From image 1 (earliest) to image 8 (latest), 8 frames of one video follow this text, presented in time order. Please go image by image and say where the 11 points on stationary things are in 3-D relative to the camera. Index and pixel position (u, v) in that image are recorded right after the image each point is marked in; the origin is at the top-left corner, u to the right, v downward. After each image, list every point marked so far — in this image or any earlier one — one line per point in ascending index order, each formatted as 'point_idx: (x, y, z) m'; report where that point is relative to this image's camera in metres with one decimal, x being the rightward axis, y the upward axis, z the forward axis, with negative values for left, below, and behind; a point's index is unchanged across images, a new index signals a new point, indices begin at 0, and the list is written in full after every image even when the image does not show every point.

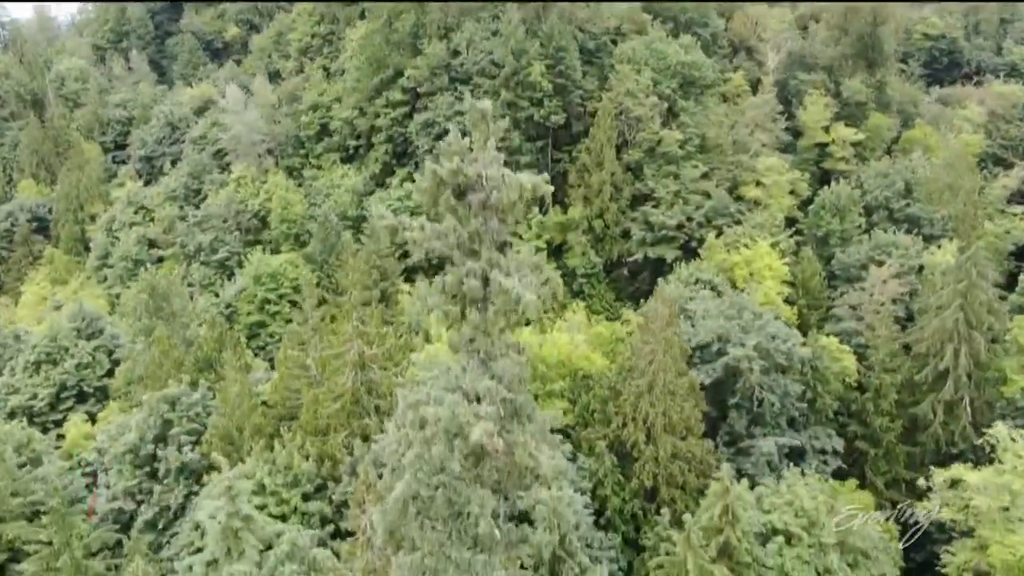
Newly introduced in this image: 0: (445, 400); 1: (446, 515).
0: (-1.2, -1.8, +13.0) m
1: (-1.2, -4.0, +13.4) m
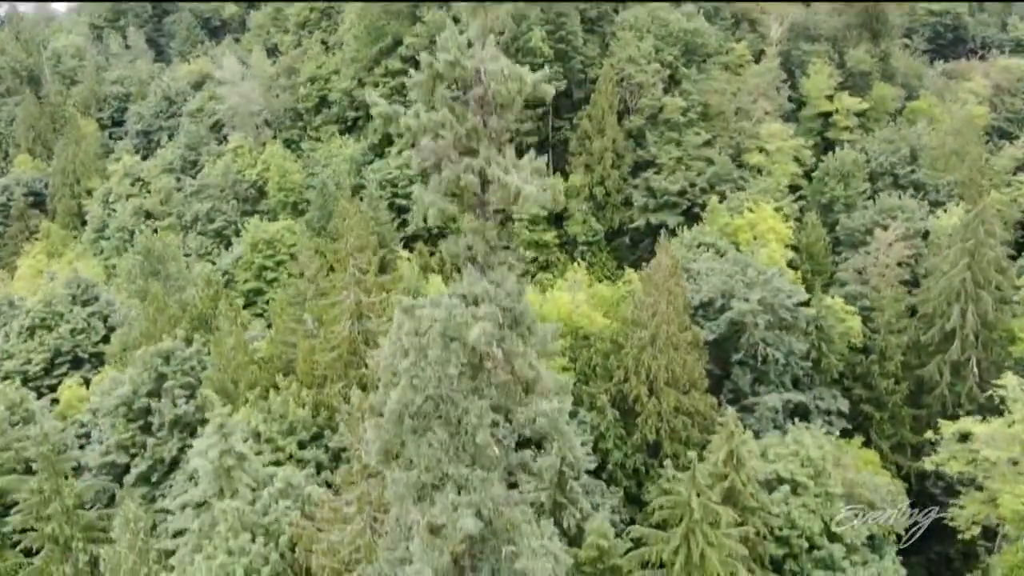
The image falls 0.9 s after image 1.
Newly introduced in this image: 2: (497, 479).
0: (-1.2, -0.2, +12.6) m
1: (-1.2, -2.3, +12.9) m
2: (-0.3, -3.3, +13.0) m
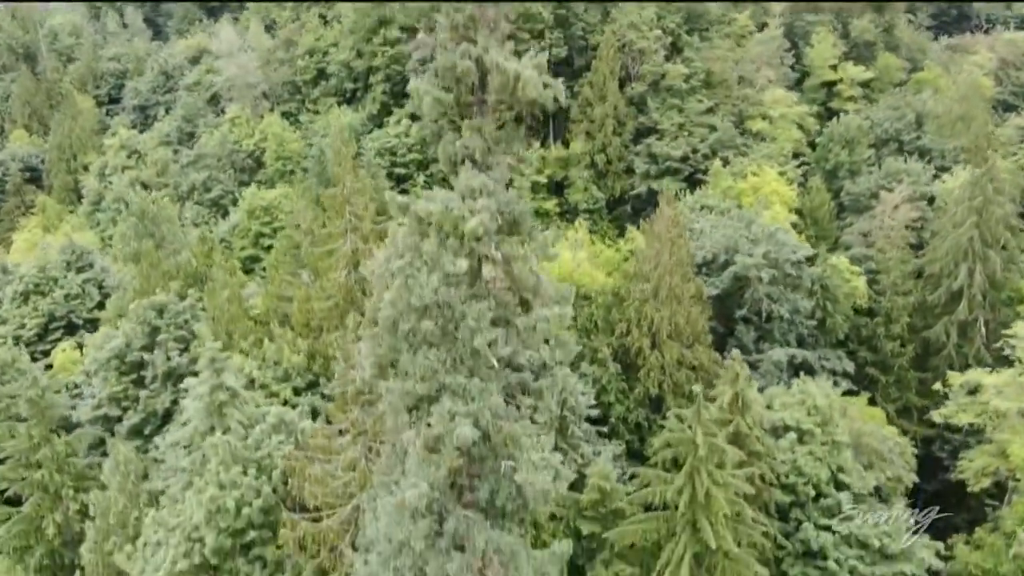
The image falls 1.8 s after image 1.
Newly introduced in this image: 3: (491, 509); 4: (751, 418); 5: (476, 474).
0: (-1.2, +1.4, +12.1) m
1: (-1.3, -0.7, +12.4) m
2: (-0.3, -1.7, +12.6) m
3: (-0.4, -4.0, +13.5) m
4: (+6.4, -3.5, +19.8) m
5: (-0.6, -3.3, +13.1) m
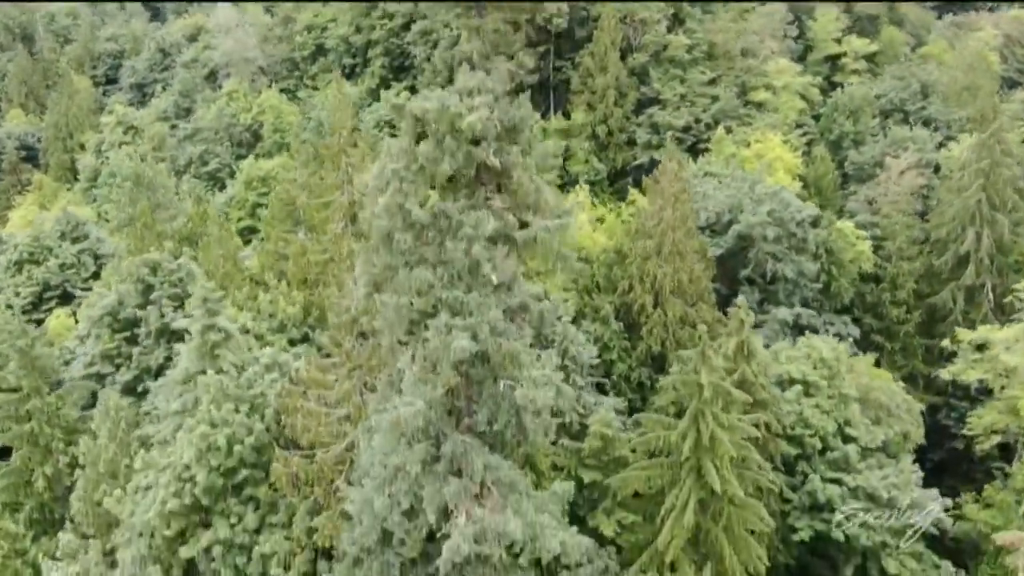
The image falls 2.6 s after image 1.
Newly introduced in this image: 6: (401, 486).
0: (-1.2, +2.9, +11.6) m
1: (-1.3, +0.7, +12.0) m
2: (-0.3, -0.3, +12.1) m
3: (-0.4, -2.6, +13.1) m
4: (+6.4, -2.0, +19.3) m
5: (-0.6, -1.9, +12.6) m
6: (-1.9, -3.4, +12.7) m
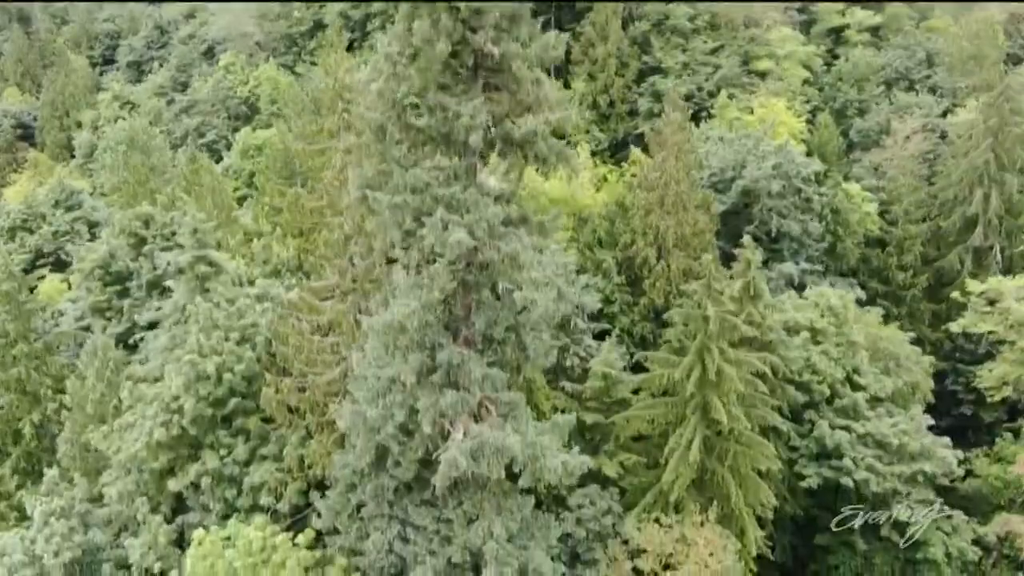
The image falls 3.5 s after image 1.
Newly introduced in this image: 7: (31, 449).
0: (-1.2, +4.4, +11.1) m
1: (-1.3, +2.3, +11.5) m
2: (-0.3, +1.3, +11.6) m
3: (-0.4, -1.0, +12.5) m
4: (+6.4, -0.5, +18.8) m
5: (-0.6, -0.3, +12.1) m
6: (-1.9, -1.8, +12.2) m
7: (-13.0, -4.3, +20.0) m
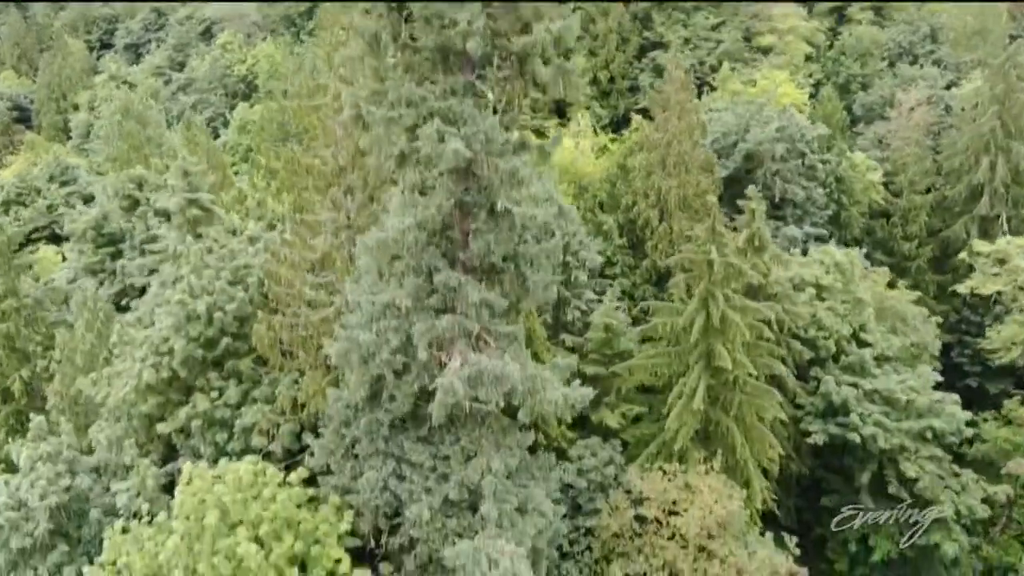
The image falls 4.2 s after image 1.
0: (-1.3, +5.7, +10.7) m
1: (-1.3, +3.5, +11.1) m
2: (-0.3, +2.5, +11.2) m
3: (-0.4, +0.2, +12.1) m
4: (+6.4, +0.7, +18.4) m
5: (-0.7, +0.9, +11.7) m
6: (-1.9, -0.6, +11.8) m
7: (-13.0, -3.1, +19.5) m
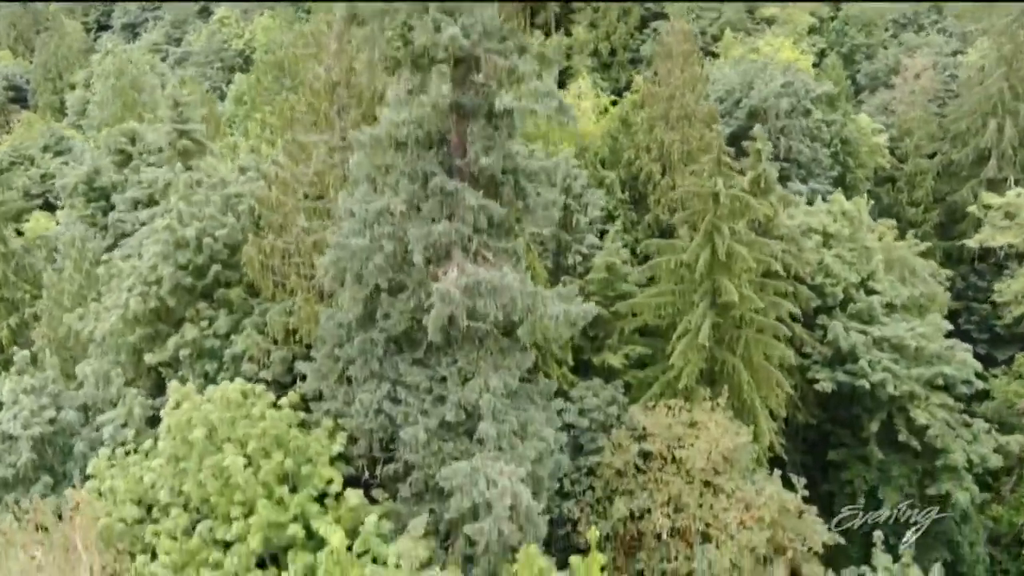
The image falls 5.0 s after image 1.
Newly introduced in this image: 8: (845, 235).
0: (-1.3, +7.1, +10.3) m
1: (-1.3, +4.9, +10.6) m
2: (-0.3, +4.0, +10.7) m
3: (-0.4, +1.7, +11.7) m
4: (+6.4, +2.1, +17.9) m
5: (-0.7, +2.3, +11.2) m
6: (-1.9, +0.9, +11.3) m
7: (-13.0, -1.7, +19.1) m
8: (+8.9, +1.4, +19.6) m
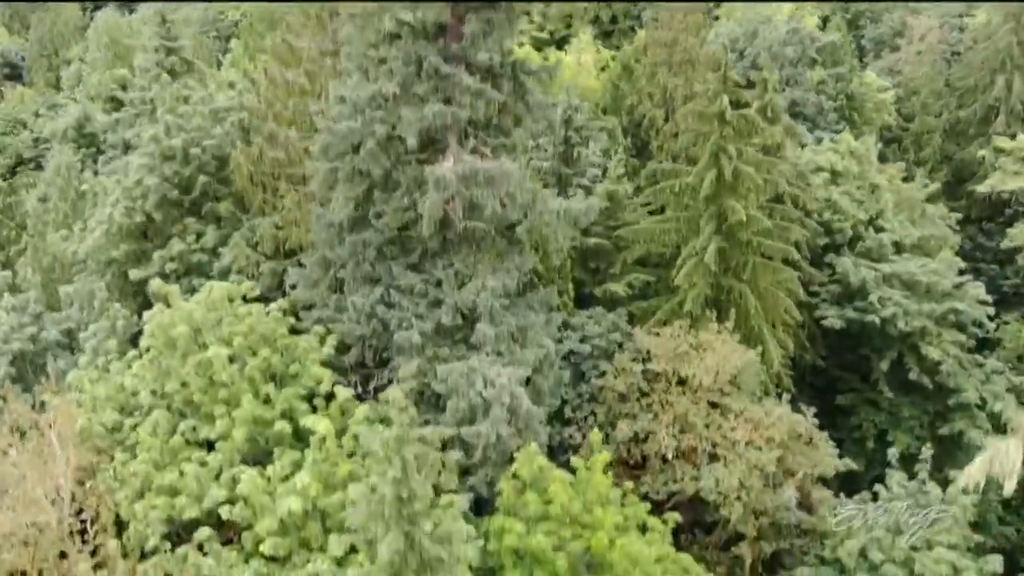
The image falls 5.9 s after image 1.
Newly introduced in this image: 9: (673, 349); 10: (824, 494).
0: (-1.3, +8.7, +9.8) m
1: (-1.3, +6.5, +10.1) m
2: (-0.3, +5.6, +10.2) m
3: (-0.5, +3.3, +11.1) m
4: (+6.3, +3.7, +17.4) m
5: (-0.7, +4.0, +10.7) m
6: (-2.0, +2.5, +10.8) m
7: (-13.1, -0.2, +18.5) m
8: (+8.9, +3.0, +19.1) m
9: (+3.1, -1.2, +14.1) m
10: (+5.7, -3.8, +13.6) m
